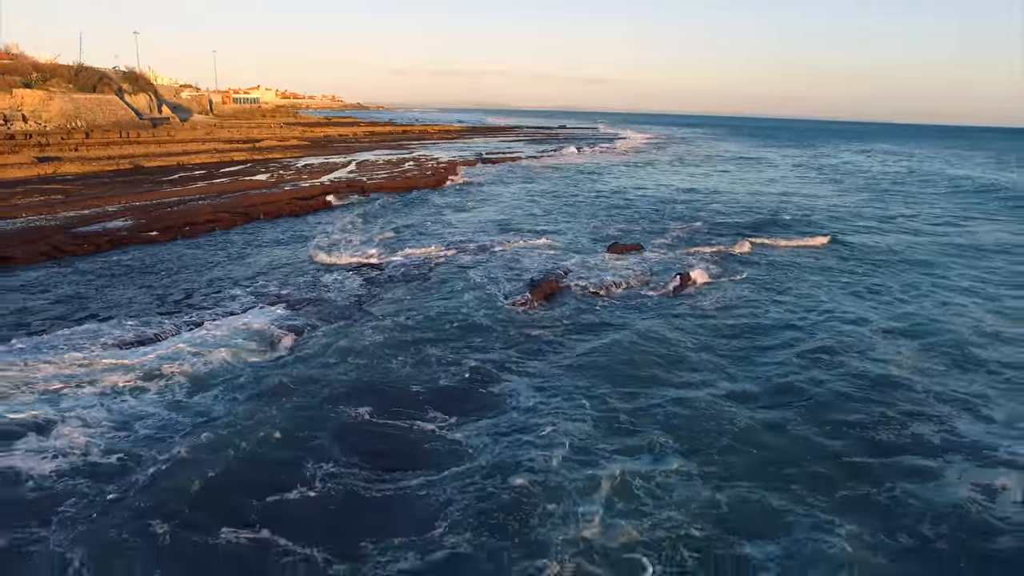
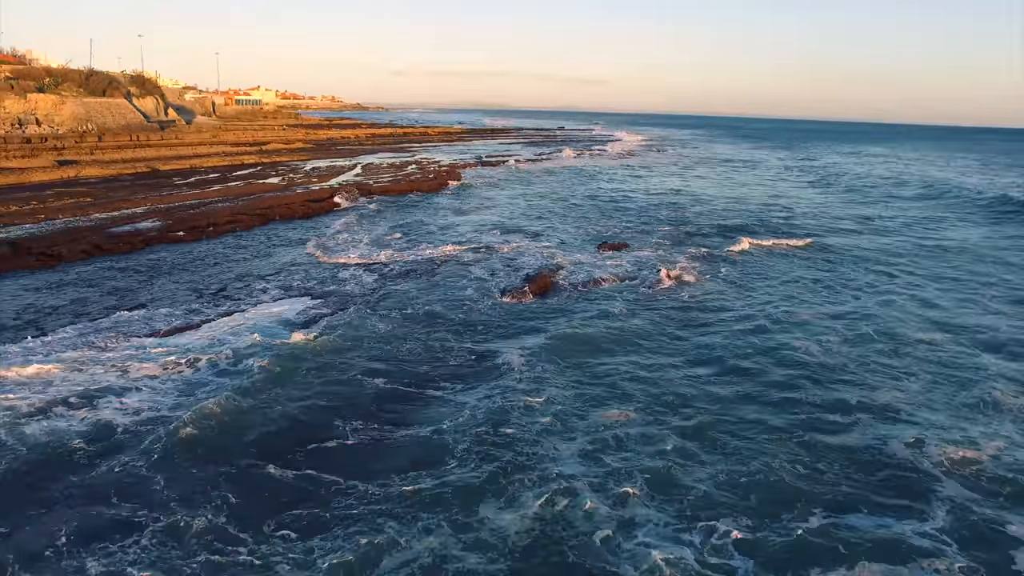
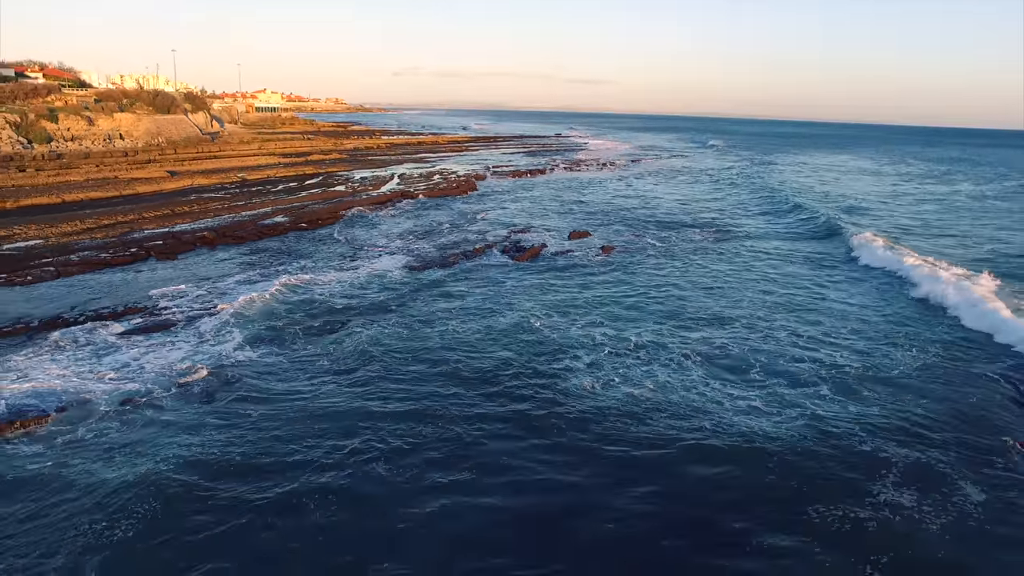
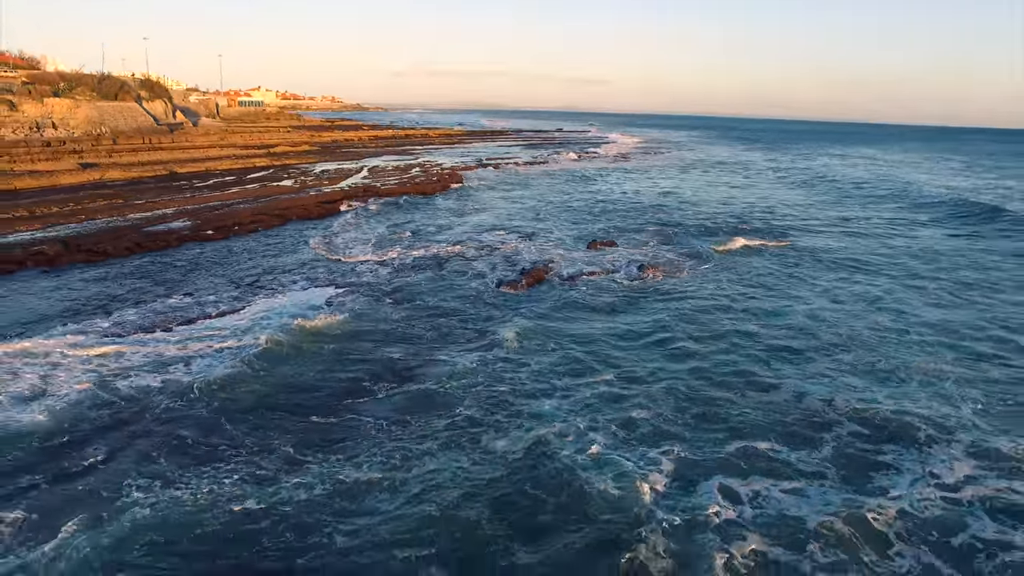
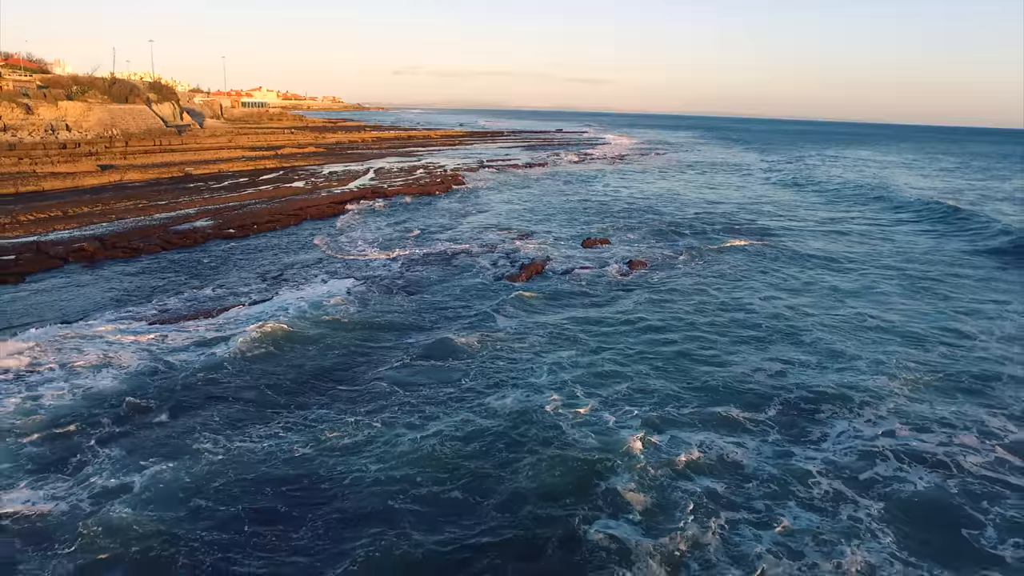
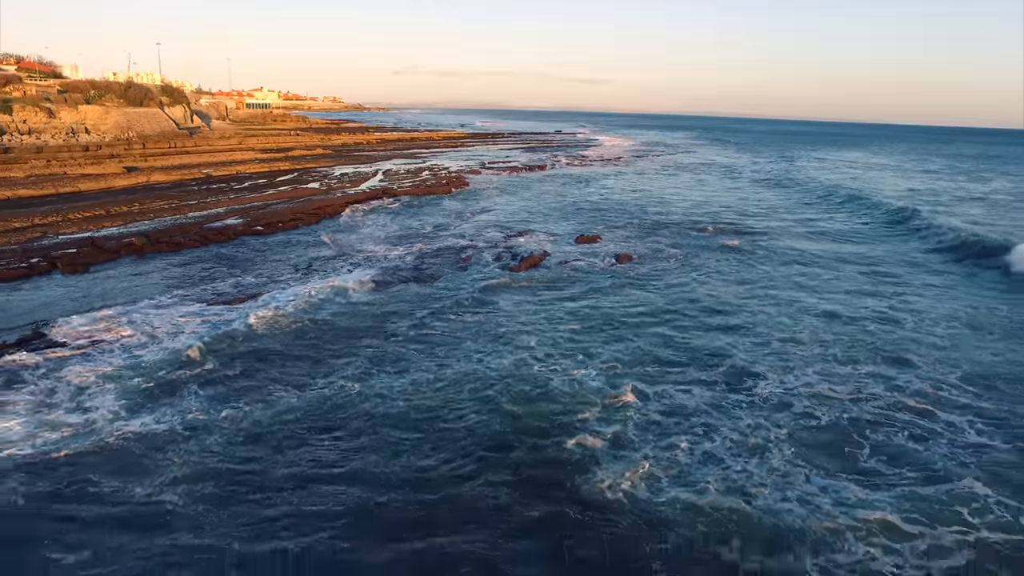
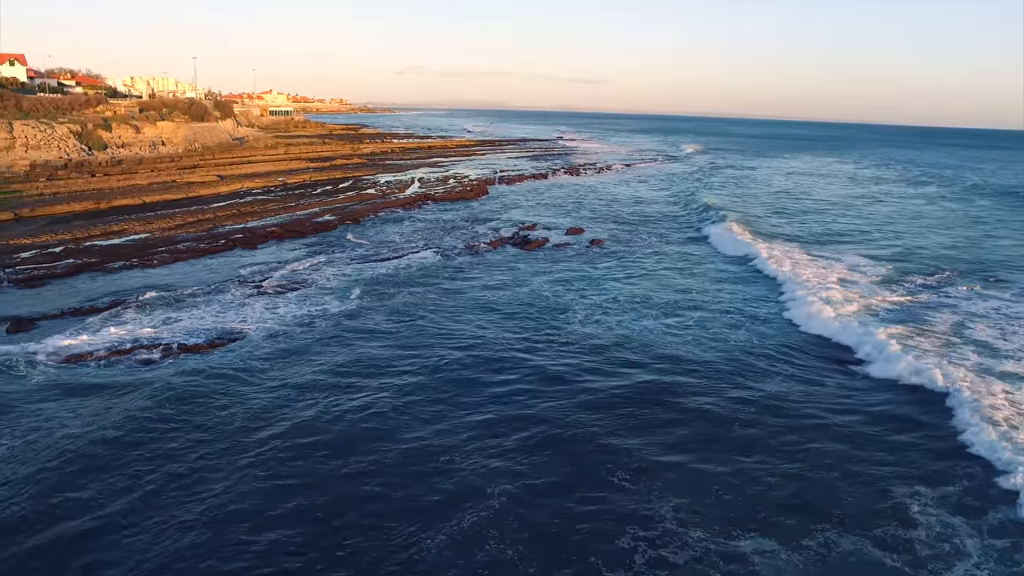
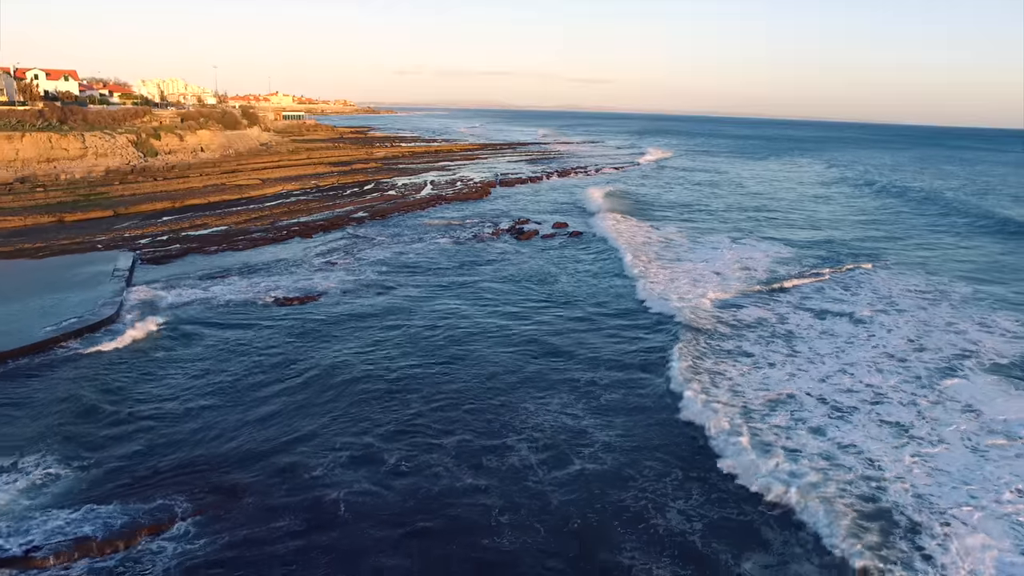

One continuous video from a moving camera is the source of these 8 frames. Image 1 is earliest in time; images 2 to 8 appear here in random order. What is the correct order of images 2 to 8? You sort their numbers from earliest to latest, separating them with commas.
2, 4, 5, 6, 3, 7, 8
